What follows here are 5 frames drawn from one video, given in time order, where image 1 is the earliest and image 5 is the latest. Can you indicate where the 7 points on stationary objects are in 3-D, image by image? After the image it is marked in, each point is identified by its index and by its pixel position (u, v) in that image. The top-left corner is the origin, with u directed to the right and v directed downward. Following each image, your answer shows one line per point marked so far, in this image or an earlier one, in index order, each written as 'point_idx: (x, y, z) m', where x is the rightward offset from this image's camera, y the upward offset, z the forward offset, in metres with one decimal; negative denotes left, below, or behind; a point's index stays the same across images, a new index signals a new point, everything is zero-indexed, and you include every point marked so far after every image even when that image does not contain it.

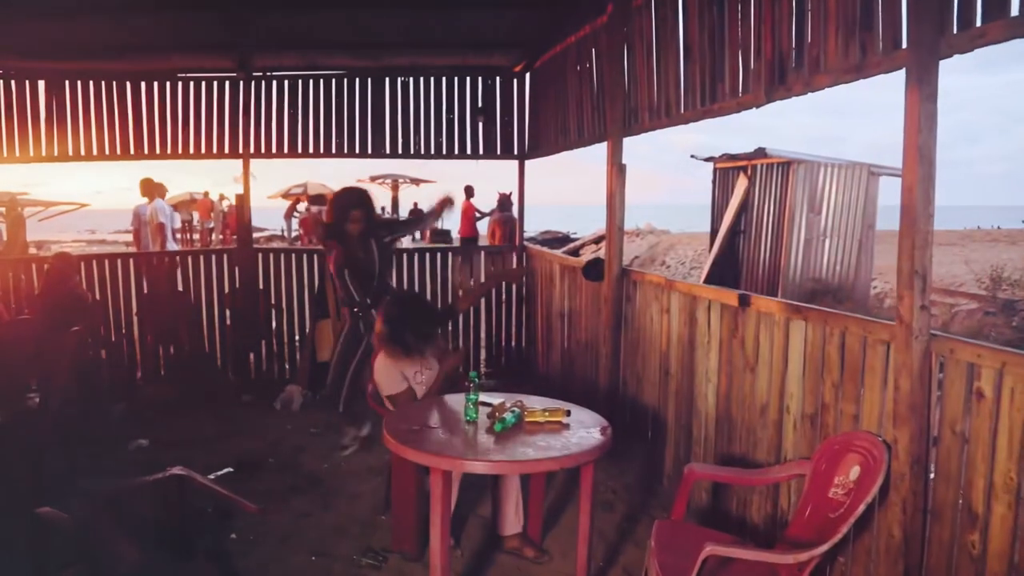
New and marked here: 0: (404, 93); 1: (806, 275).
0: (-1.1, +2.1, +7.6) m
1: (+4.3, +0.2, +10.5) m
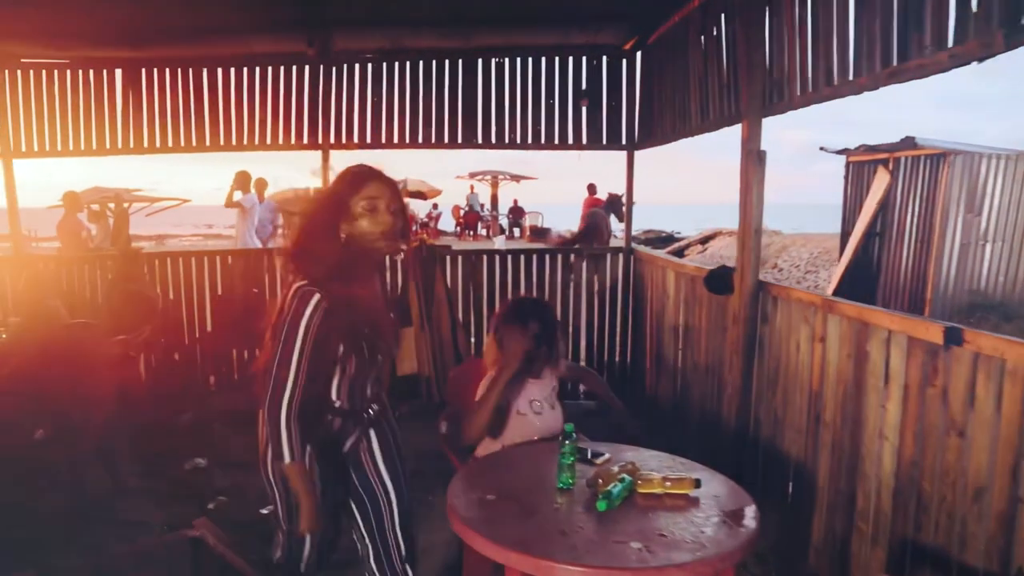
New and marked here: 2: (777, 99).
0: (-0.1, +2.0, +6.8) m
1: (+5.6, 0.0, +8.9) m
2: (+1.5, +1.1, +4.0) m
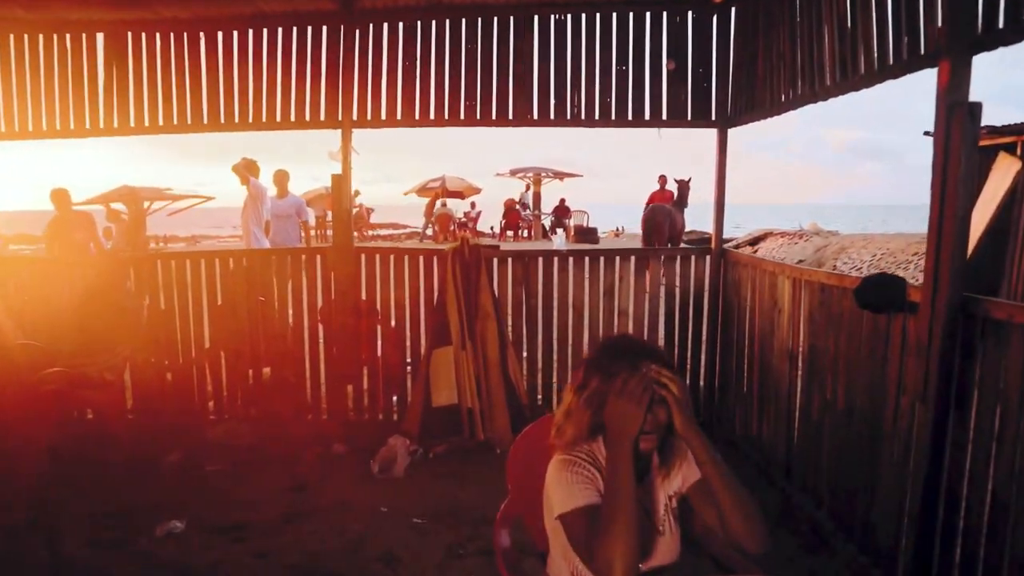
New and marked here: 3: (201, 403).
0: (+0.3, +1.9, +5.5) m
1: (+6.2, -0.1, +7.4) m
2: (+1.8, +1.0, +2.7) m
3: (-2.7, -1.0, +6.1) m
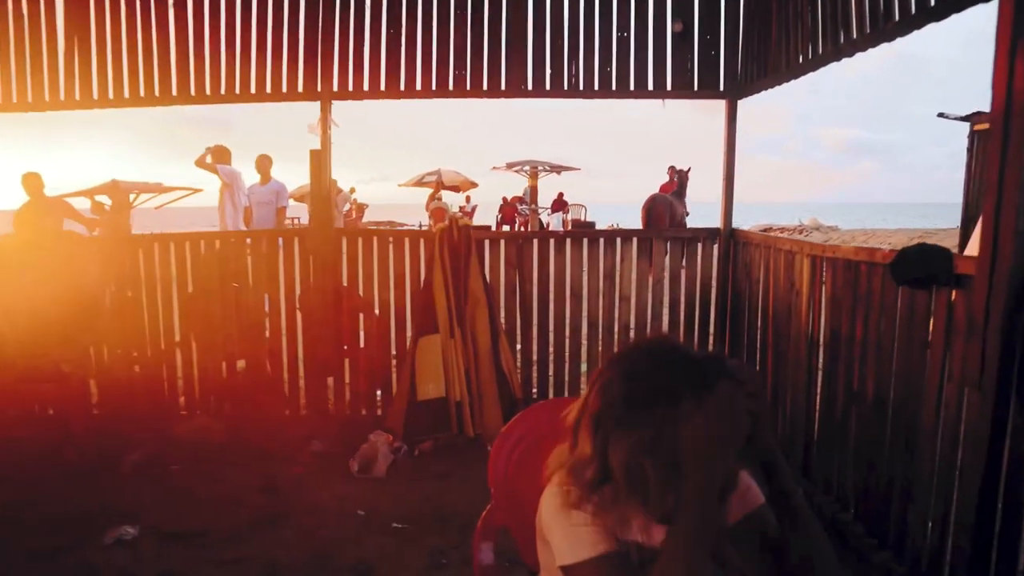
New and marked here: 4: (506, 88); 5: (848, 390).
0: (+0.3, +2.1, +5.1) m
1: (+6.1, 0.0, +7.0) m
2: (+1.8, +1.1, +2.3) m
3: (-2.7, -0.9, +5.7) m
4: (-0.1, +1.5, +5.2) m
5: (+1.7, -0.5, +3.6) m
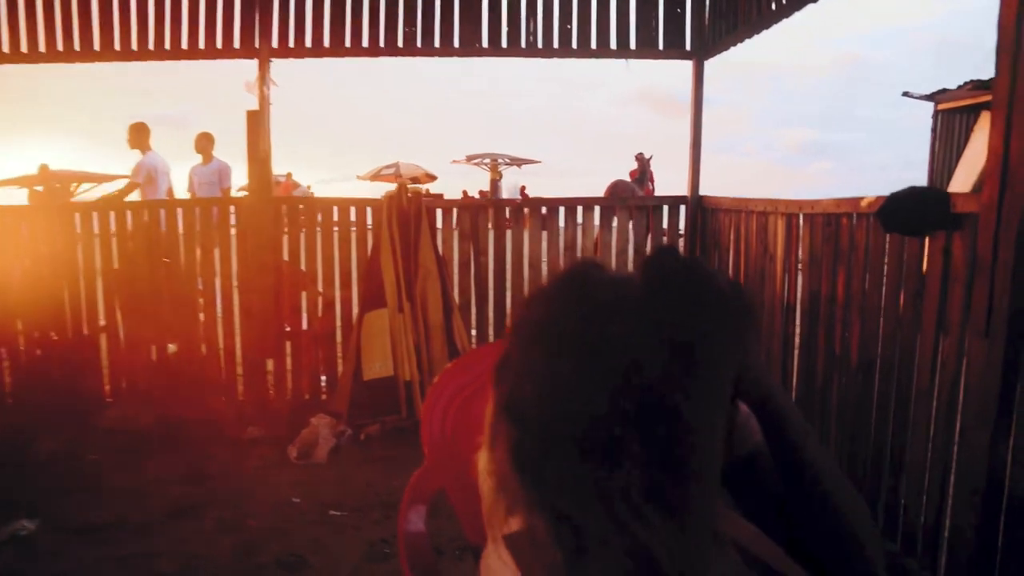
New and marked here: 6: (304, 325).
0: (0.0, +2.2, +4.8) m
1: (+5.7, +0.3, +6.9) m
2: (+1.6, +1.3, +2.0) m
3: (-3.0, -0.7, +5.1) m
4: (-0.4, +1.6, +4.8) m
5: (+1.5, -0.3, +3.3) m
6: (-1.5, -0.3, +5.1) m
